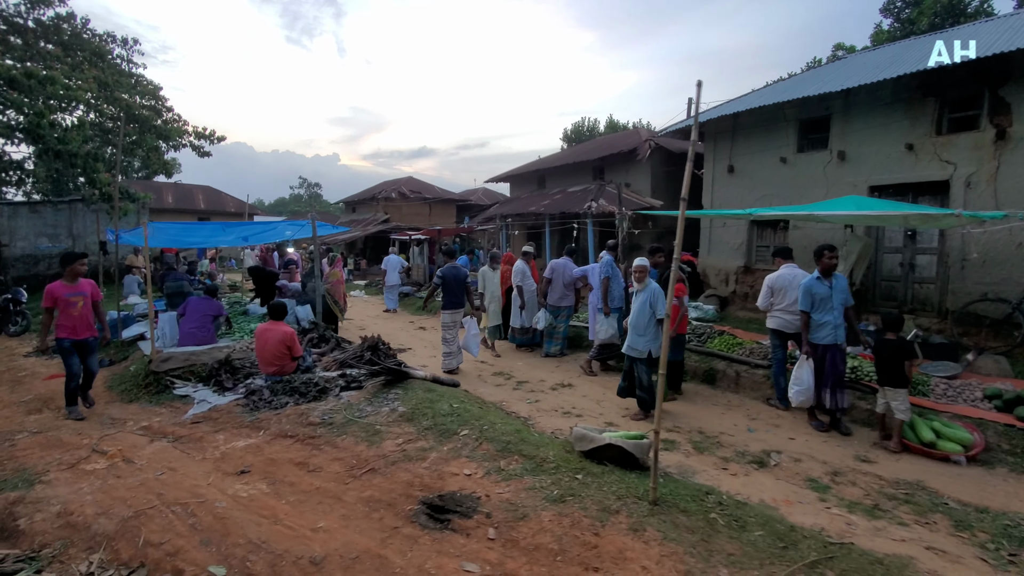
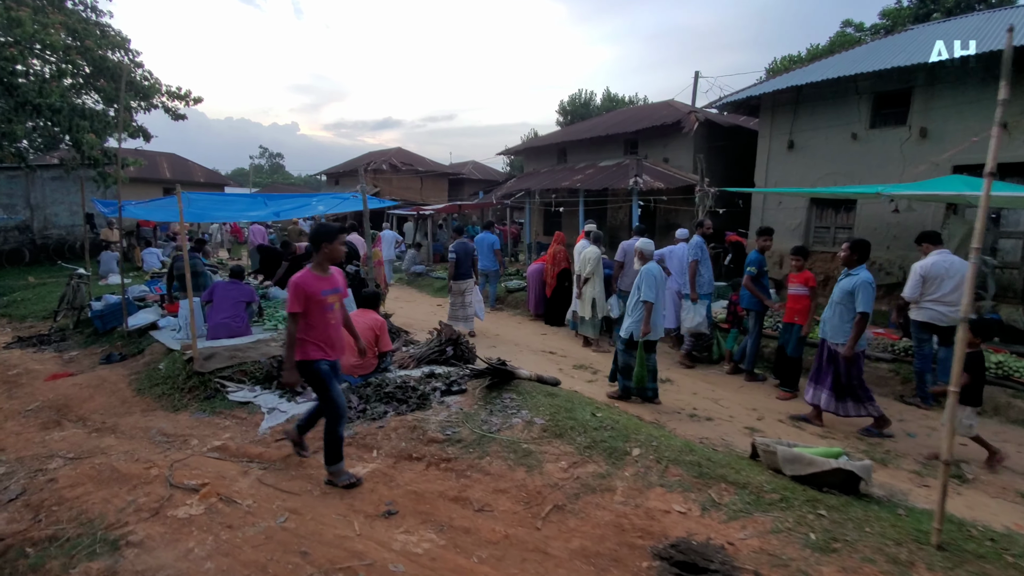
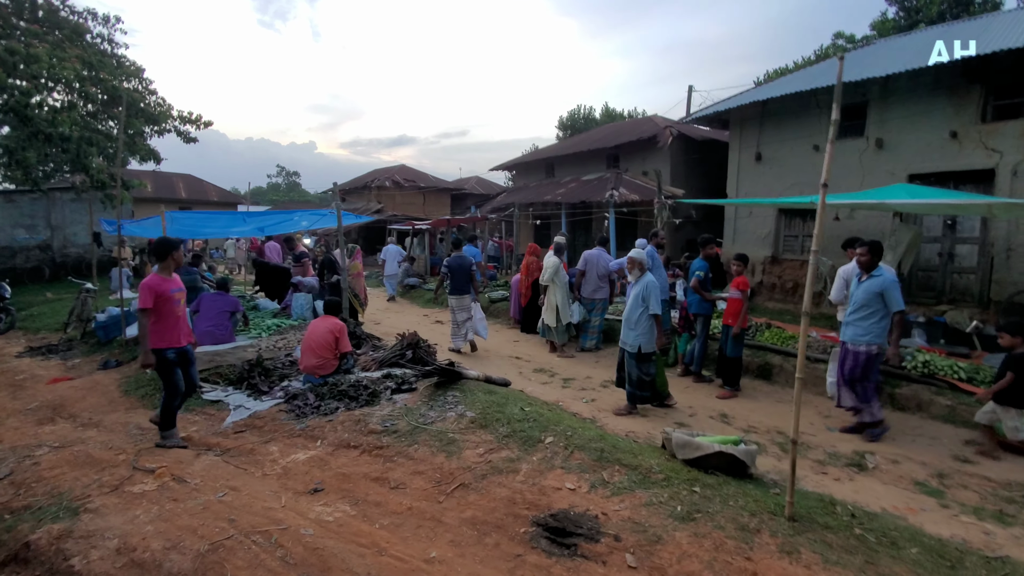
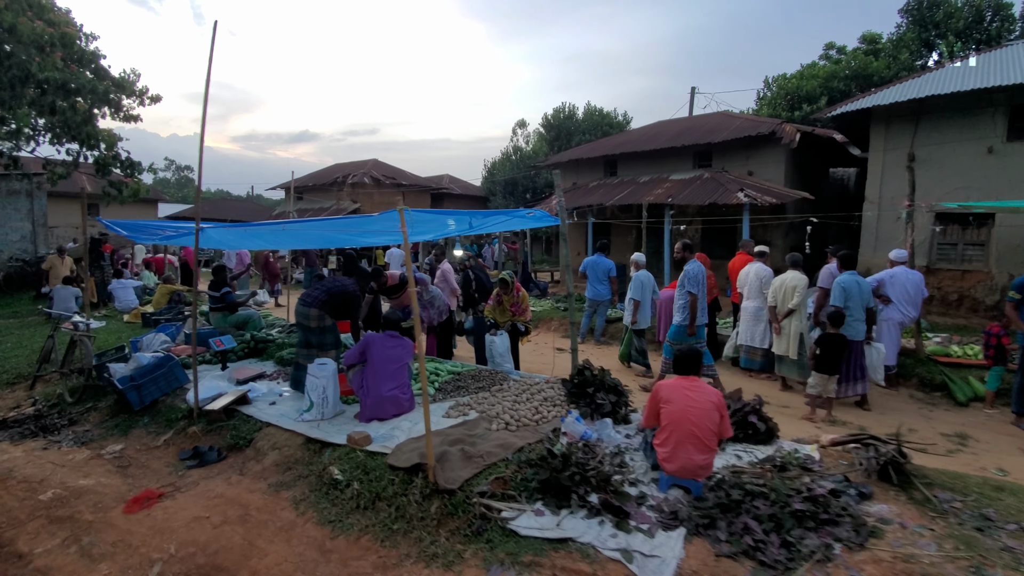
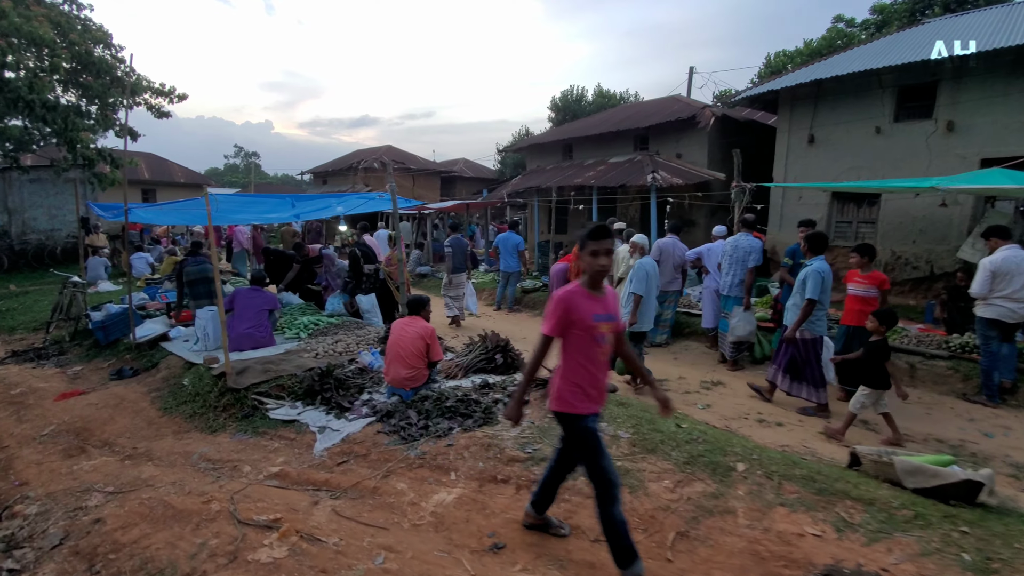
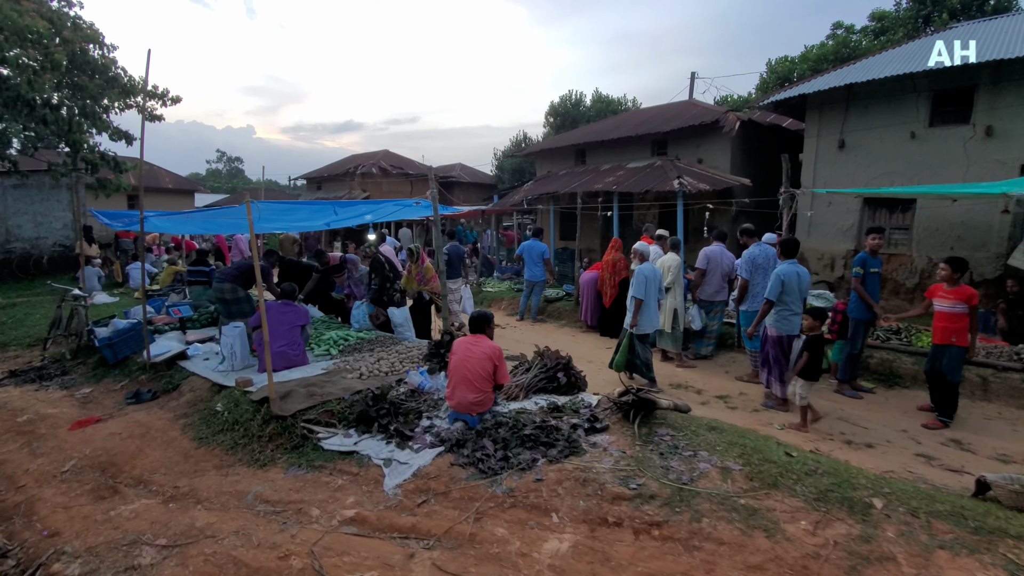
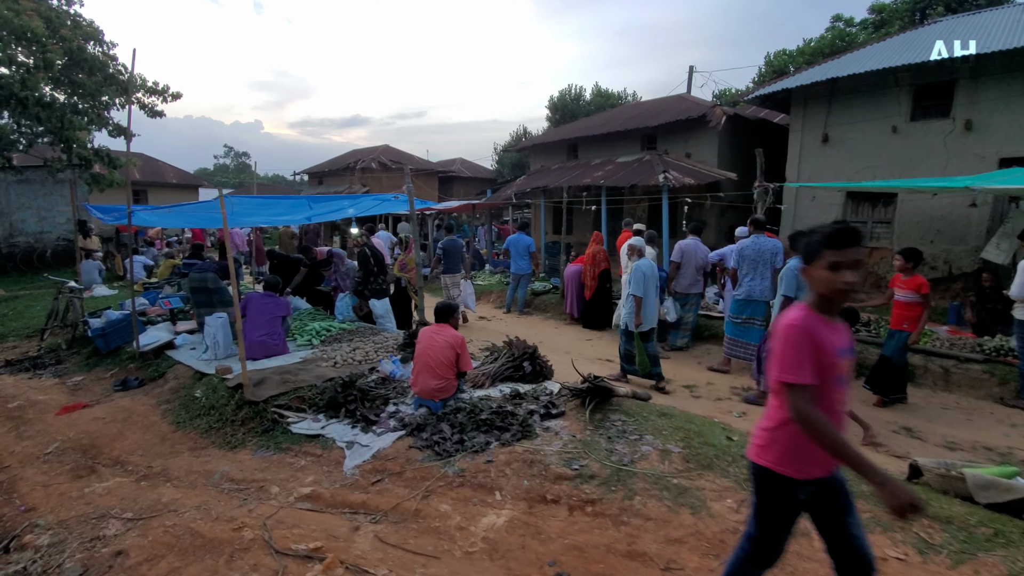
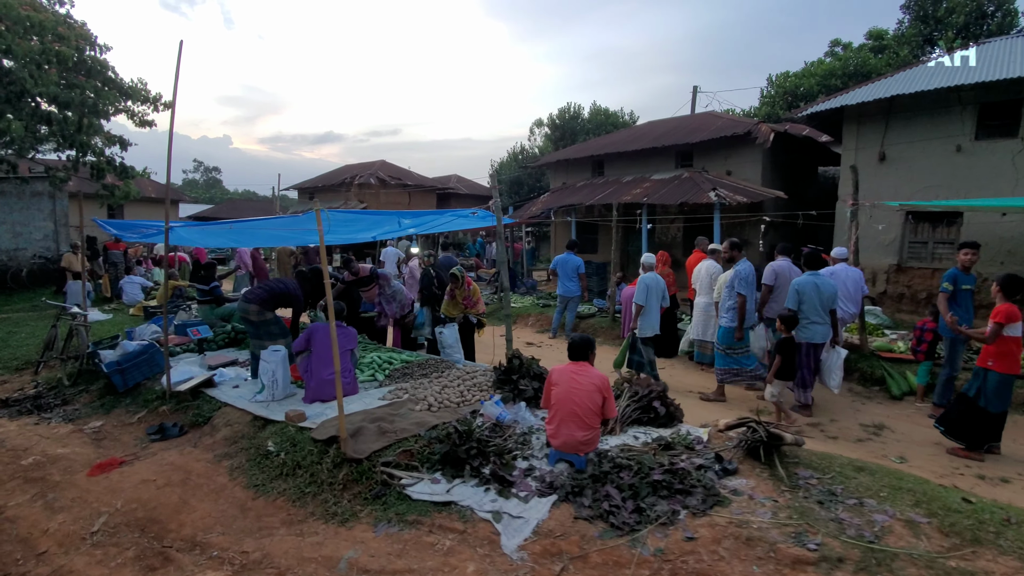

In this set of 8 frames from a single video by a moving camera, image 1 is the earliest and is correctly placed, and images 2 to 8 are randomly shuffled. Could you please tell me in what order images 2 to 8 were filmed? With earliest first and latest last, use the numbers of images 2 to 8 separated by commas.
3, 2, 5, 7, 6, 8, 4
